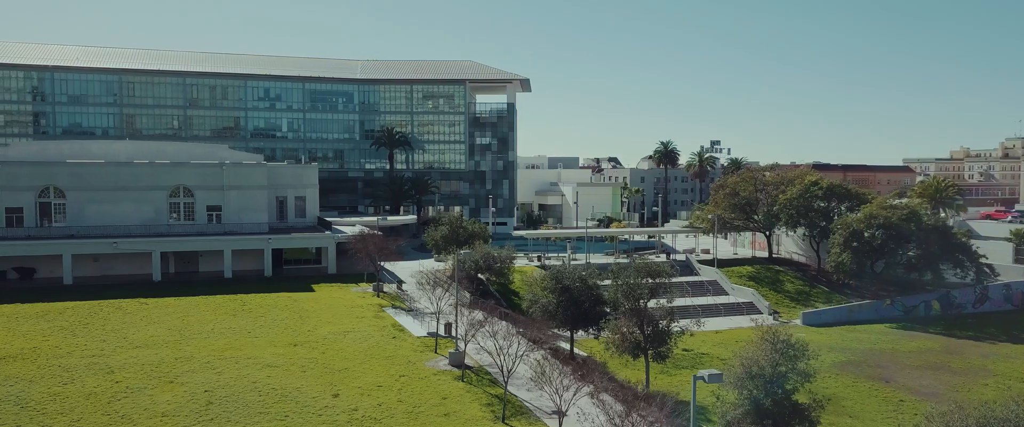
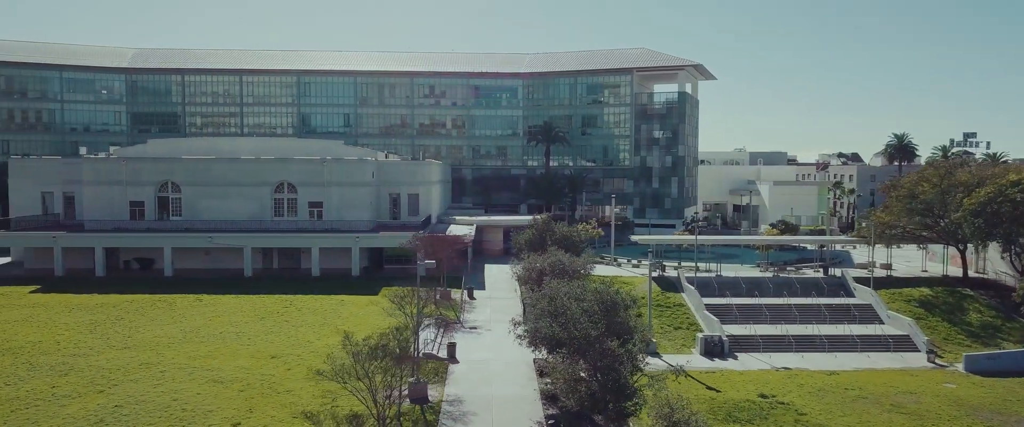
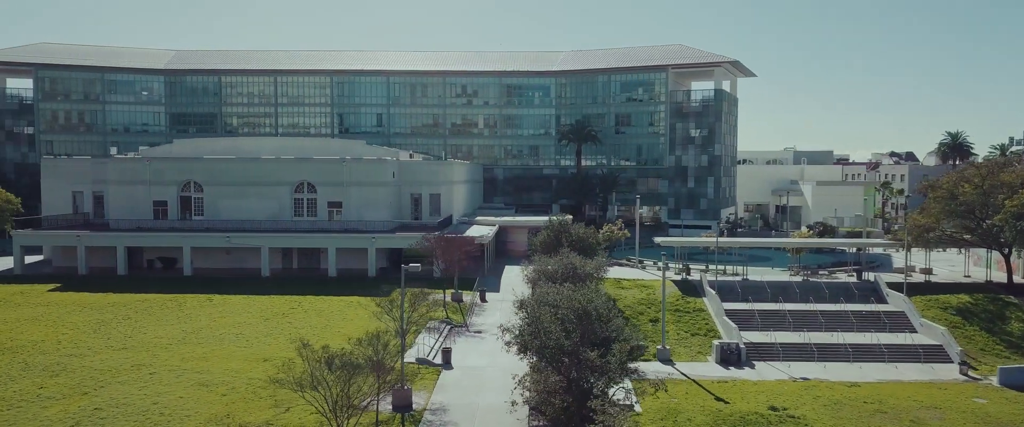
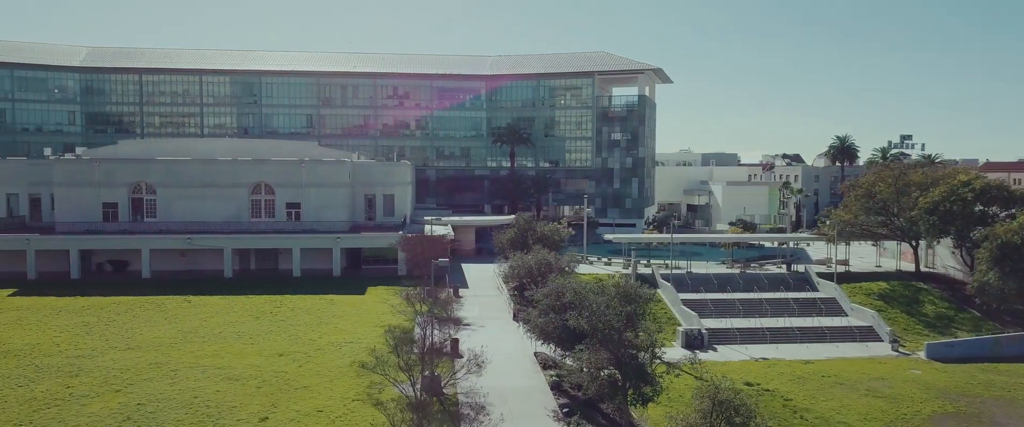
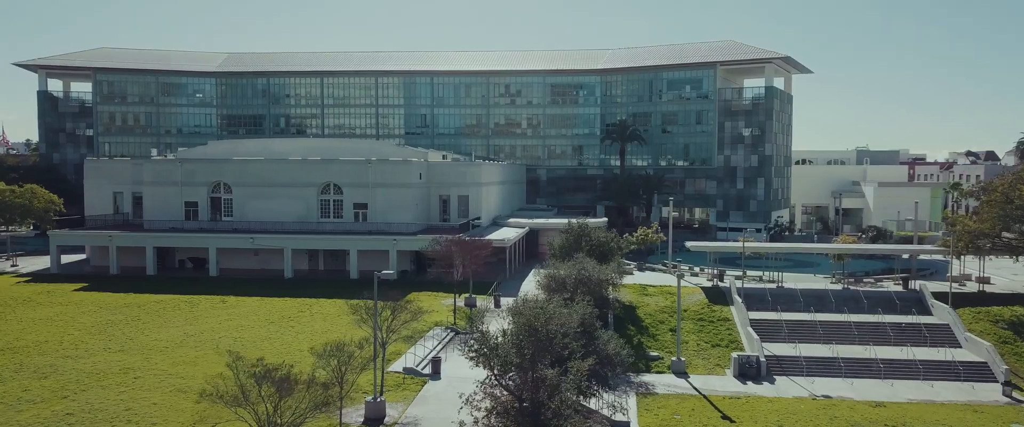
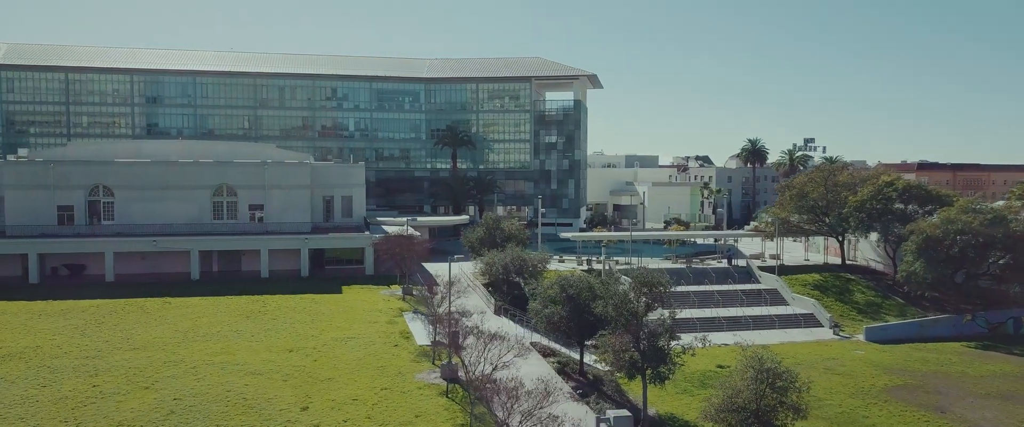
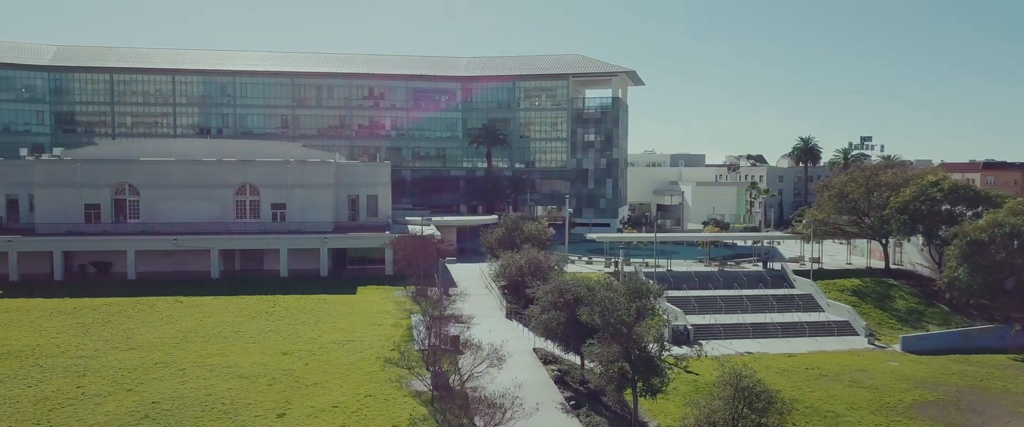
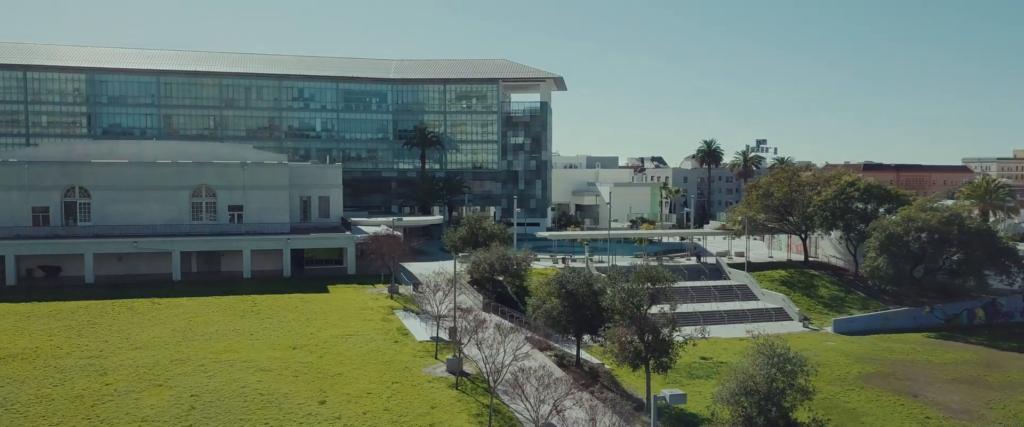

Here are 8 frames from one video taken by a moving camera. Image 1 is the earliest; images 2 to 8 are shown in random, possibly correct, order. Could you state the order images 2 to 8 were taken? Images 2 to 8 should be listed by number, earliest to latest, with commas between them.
8, 6, 7, 4, 2, 3, 5
